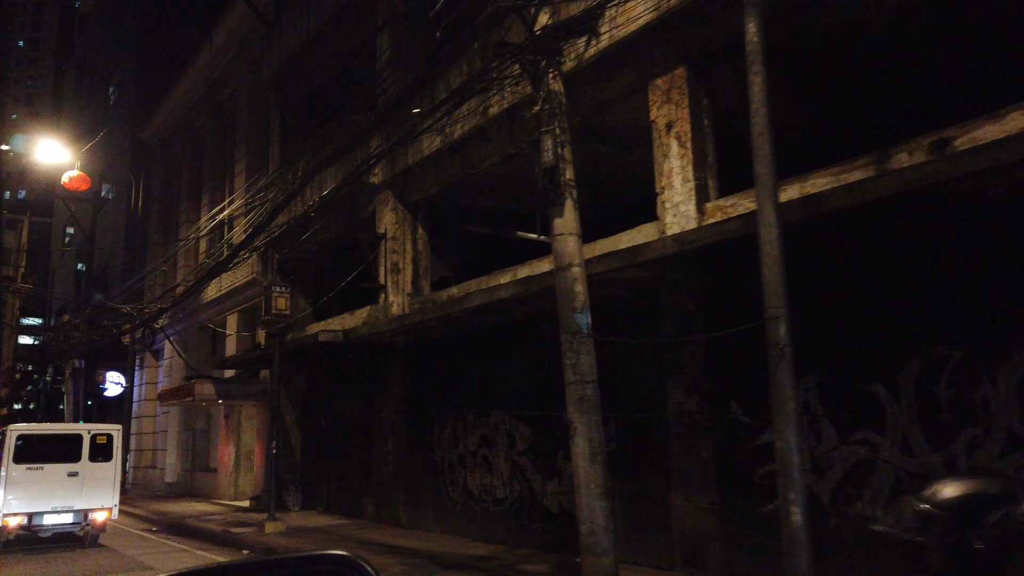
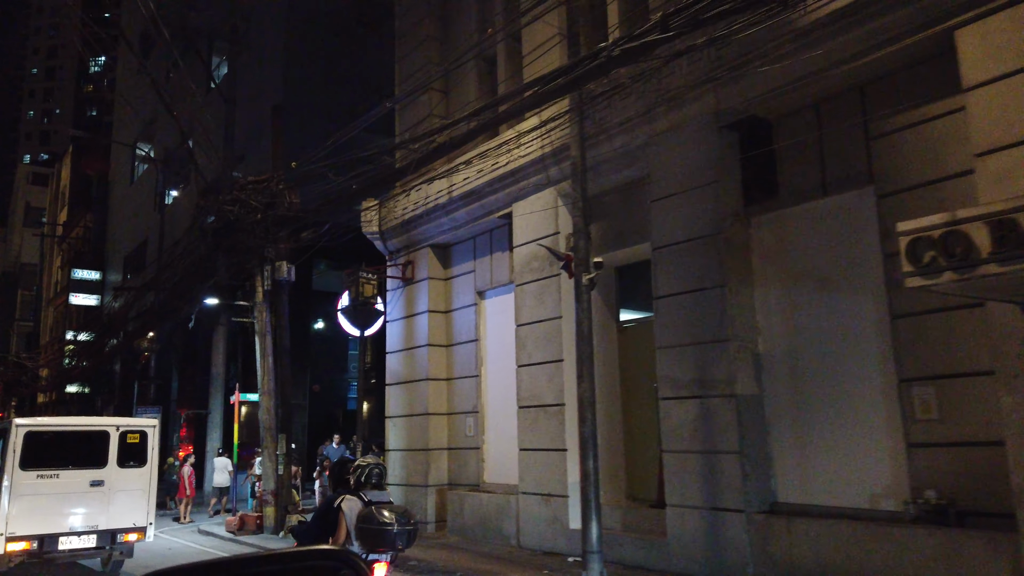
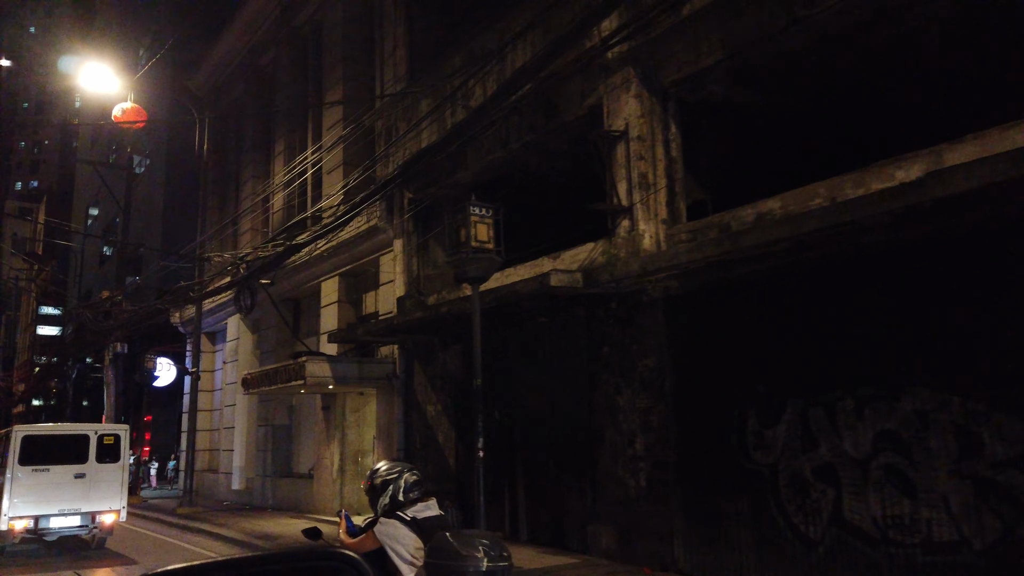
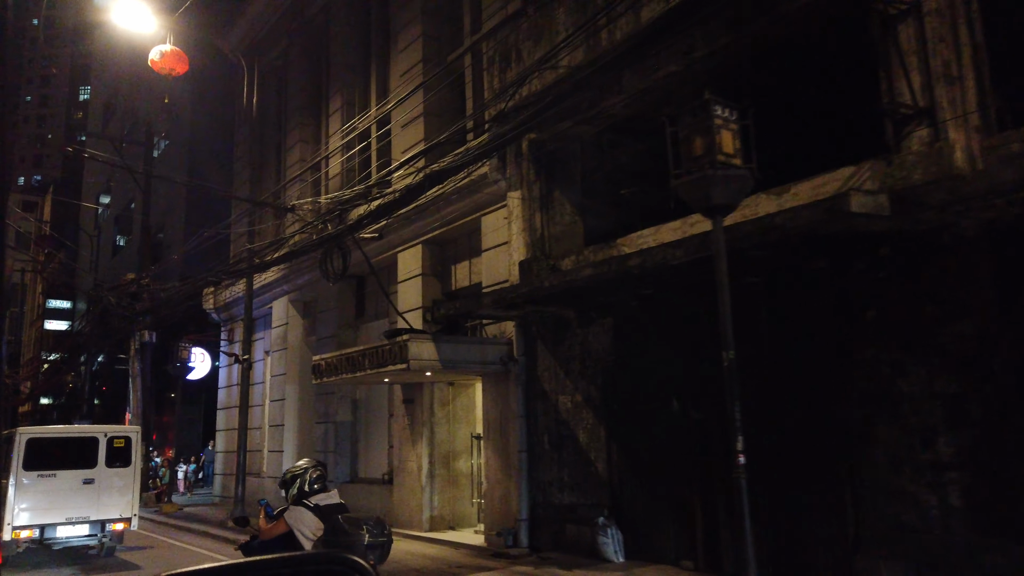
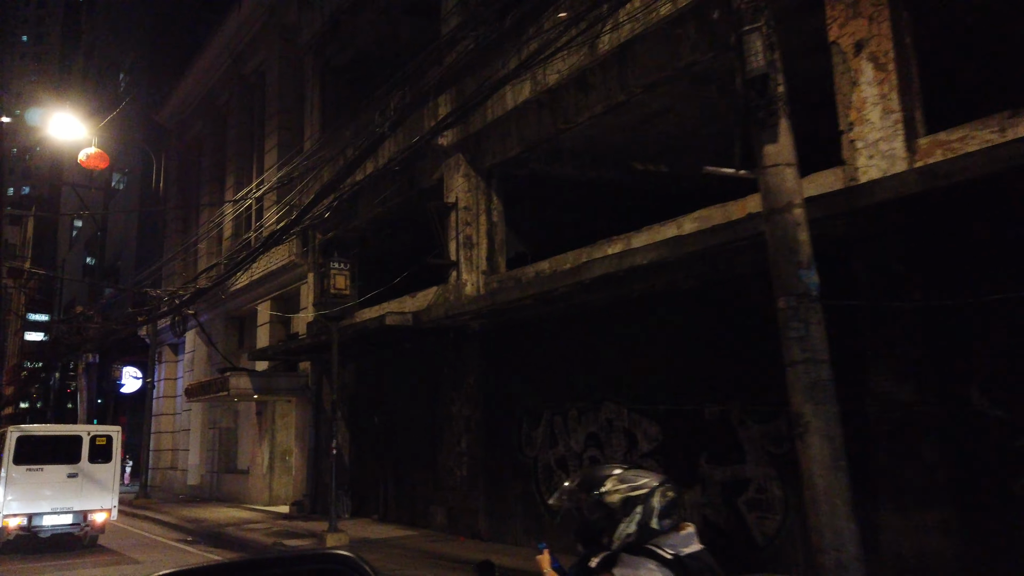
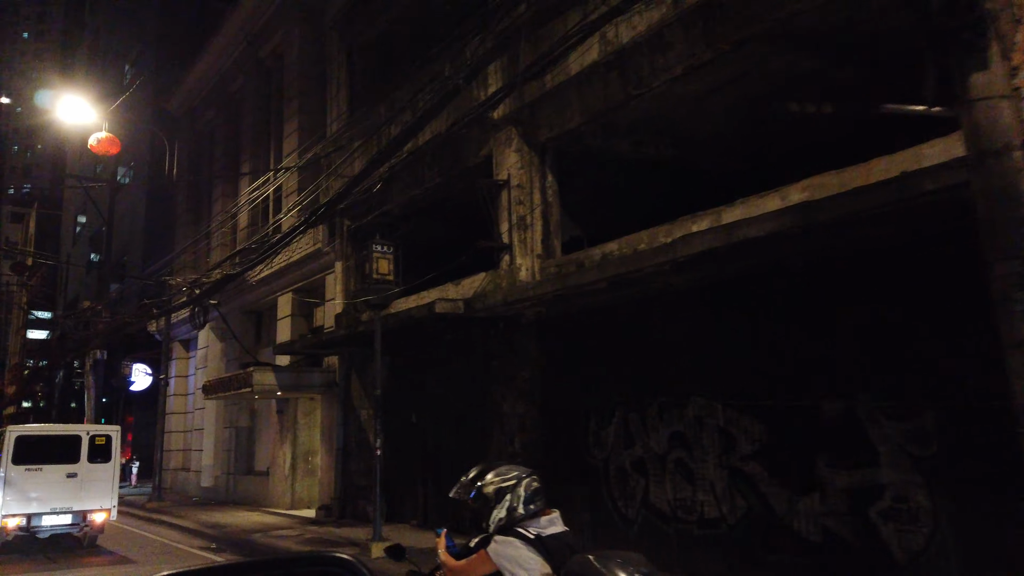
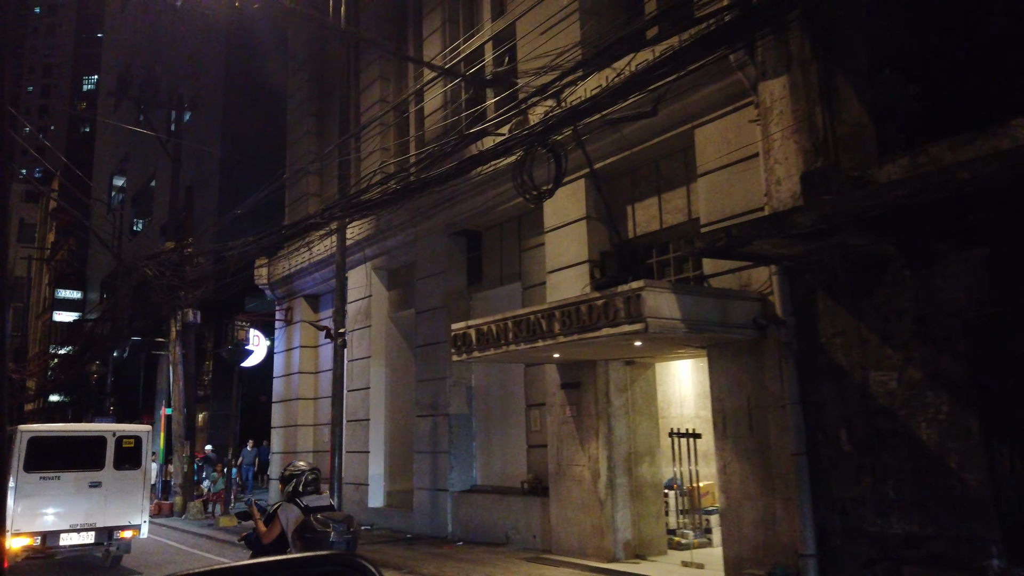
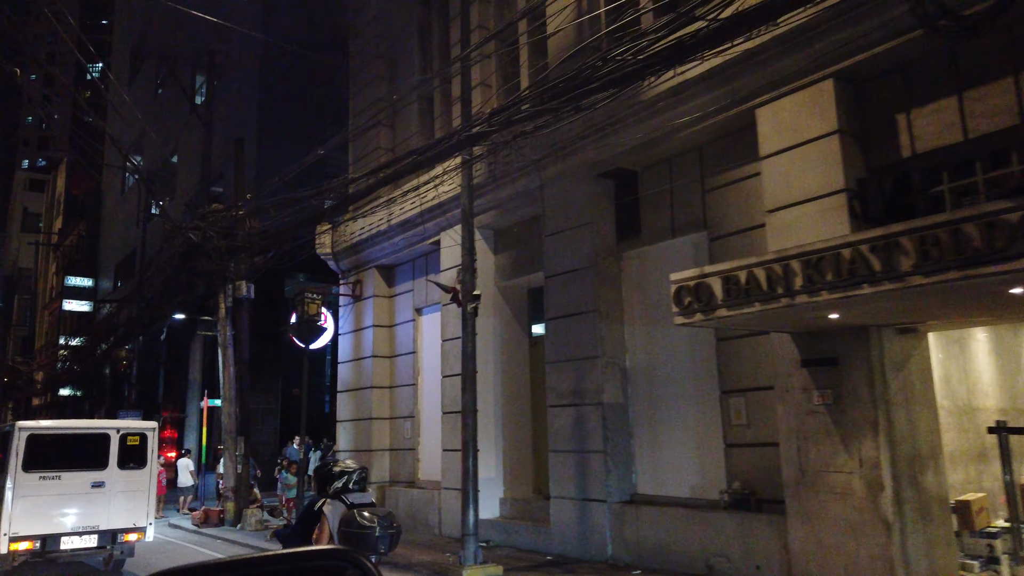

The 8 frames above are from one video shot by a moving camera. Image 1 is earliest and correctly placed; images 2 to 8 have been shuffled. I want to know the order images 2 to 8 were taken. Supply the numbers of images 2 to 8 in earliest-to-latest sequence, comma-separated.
5, 6, 3, 4, 7, 8, 2
